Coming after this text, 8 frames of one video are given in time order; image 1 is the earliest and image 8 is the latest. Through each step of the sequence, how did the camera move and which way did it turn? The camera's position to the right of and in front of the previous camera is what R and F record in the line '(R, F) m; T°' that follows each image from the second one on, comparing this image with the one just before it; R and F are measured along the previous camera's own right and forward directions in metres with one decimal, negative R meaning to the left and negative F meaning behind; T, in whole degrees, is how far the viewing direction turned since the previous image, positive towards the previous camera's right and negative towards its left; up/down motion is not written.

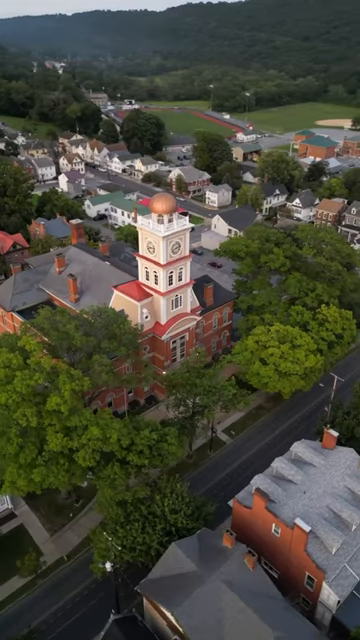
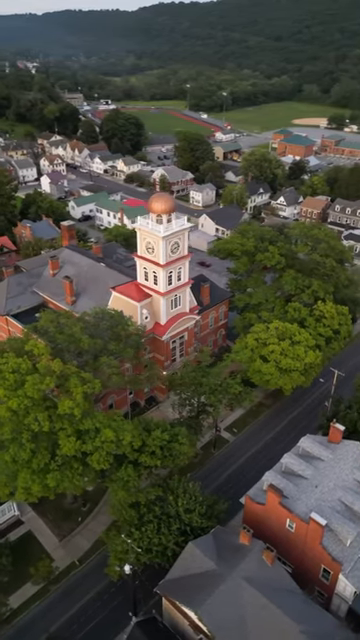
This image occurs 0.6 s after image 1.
(-2.0, 0.0) m; +2°
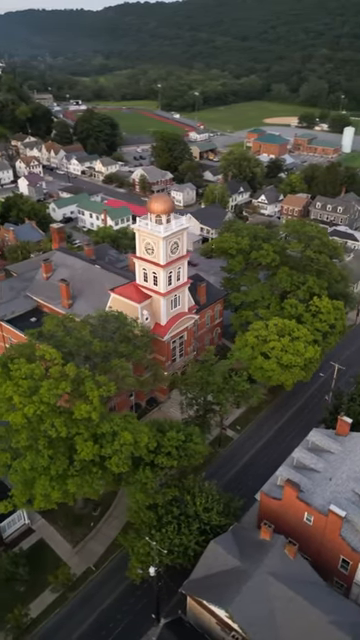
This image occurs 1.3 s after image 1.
(-2.6, 0.0) m; +3°
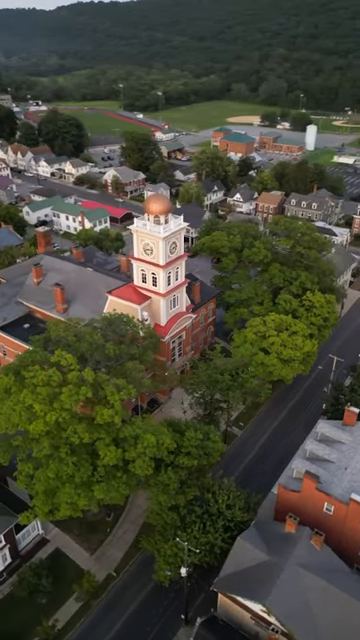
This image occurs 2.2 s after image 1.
(-3.3, +0.1) m; +4°
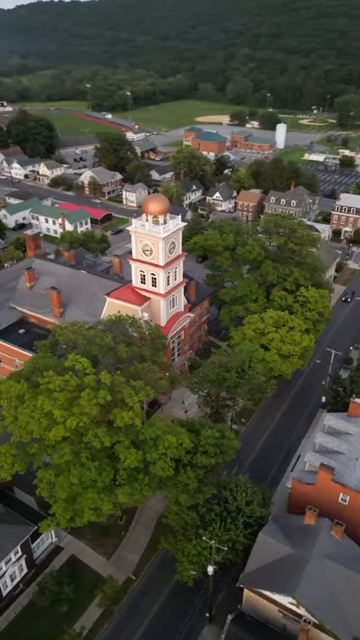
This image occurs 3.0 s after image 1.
(-2.8, +0.1) m; +3°
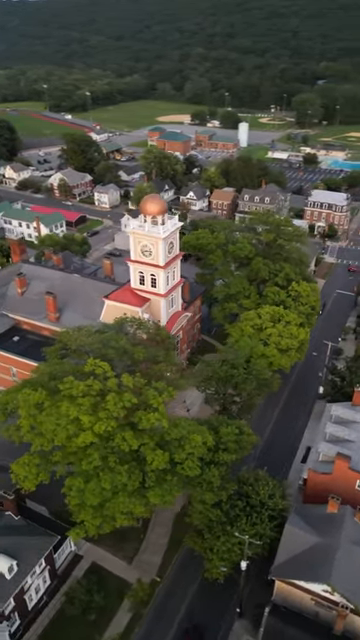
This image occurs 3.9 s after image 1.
(-3.6, +0.1) m; +4°
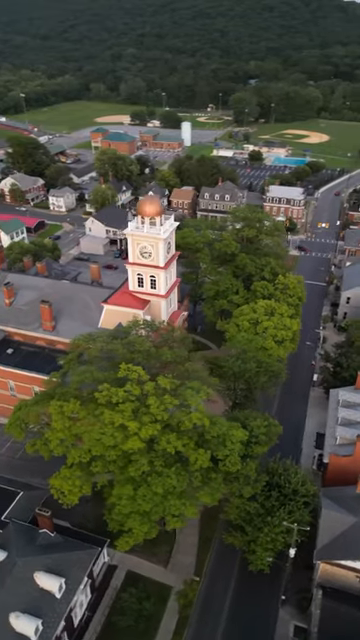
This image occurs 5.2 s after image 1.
(-5.6, +0.2) m; +7°
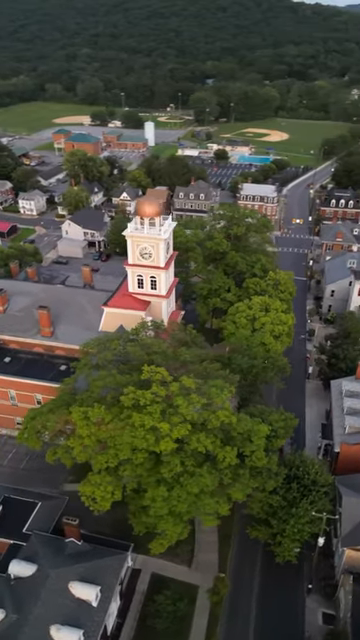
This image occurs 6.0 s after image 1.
(-3.6, +0.1) m; +4°
